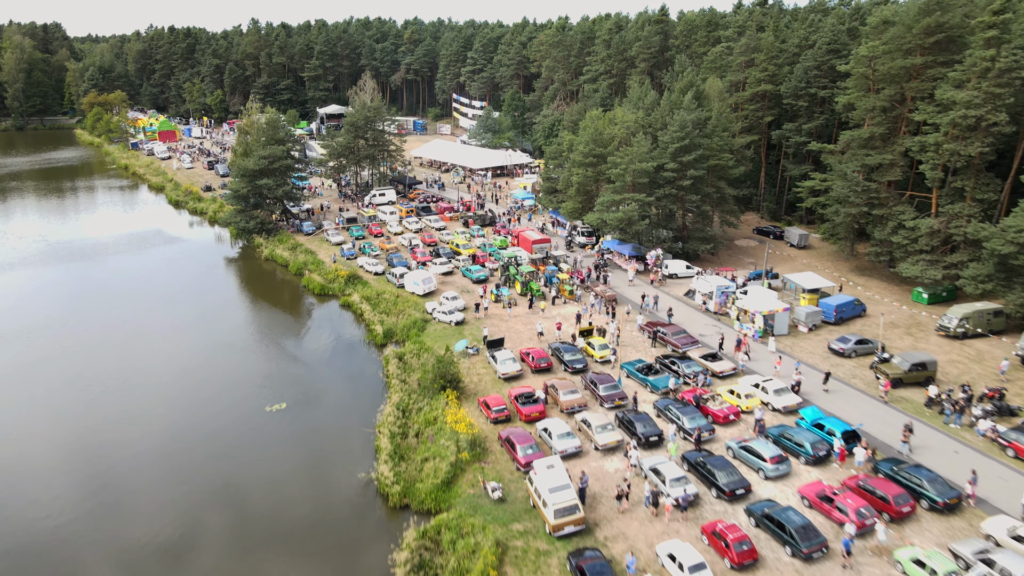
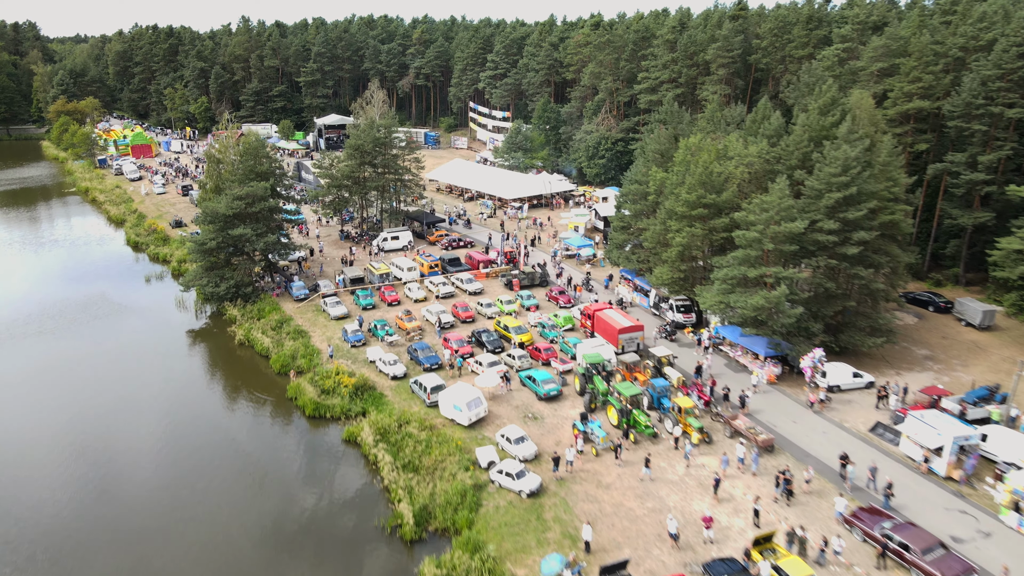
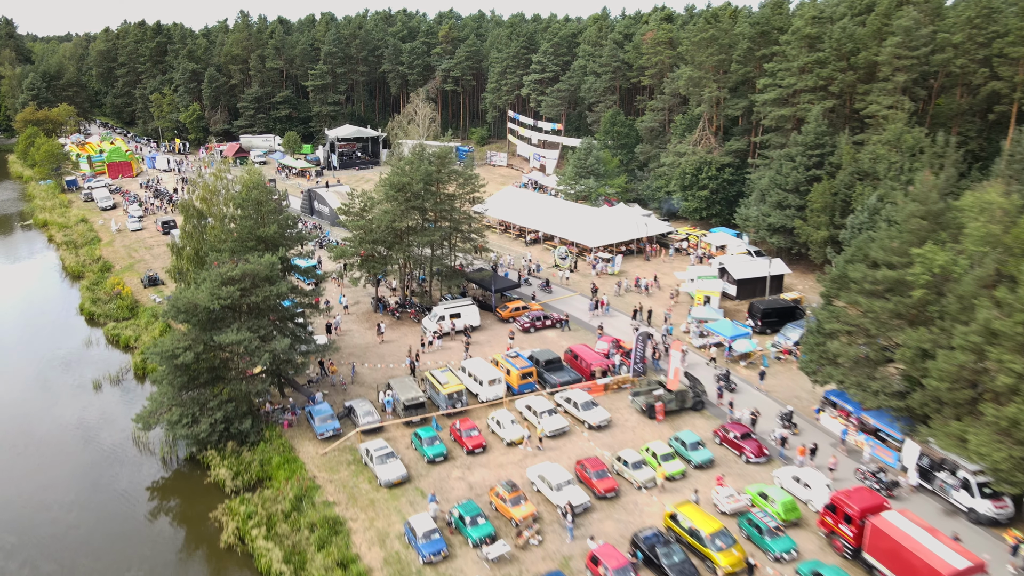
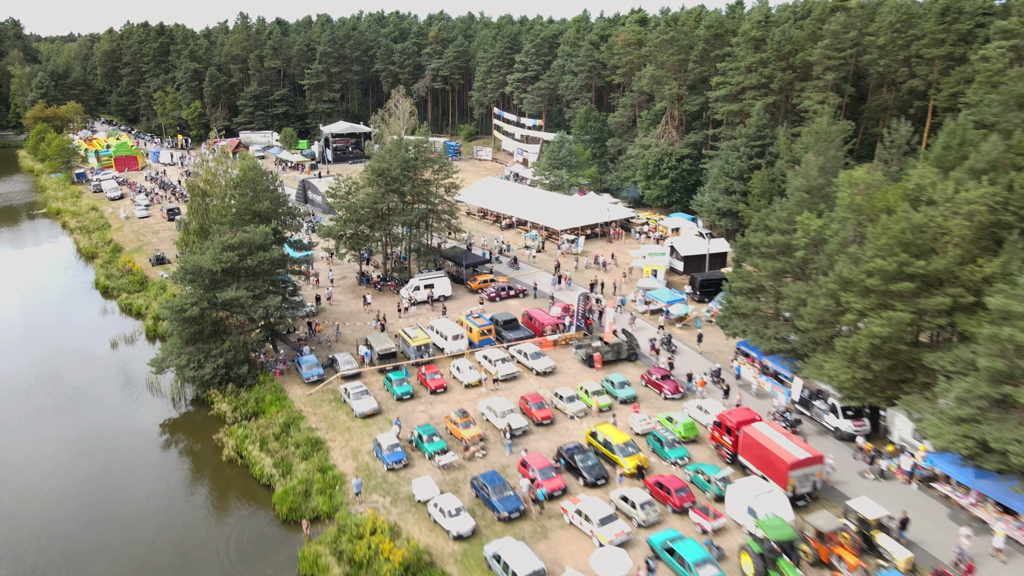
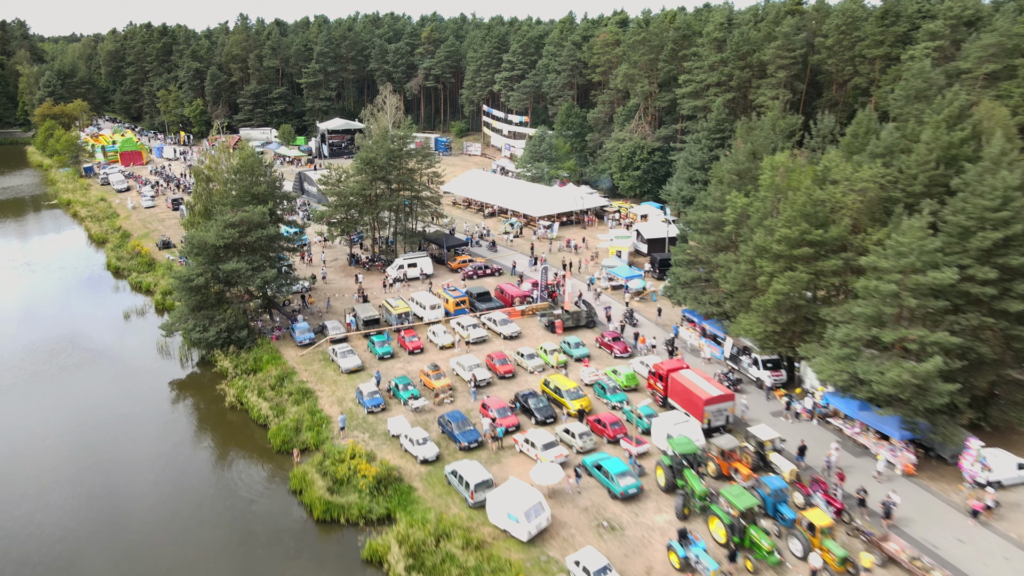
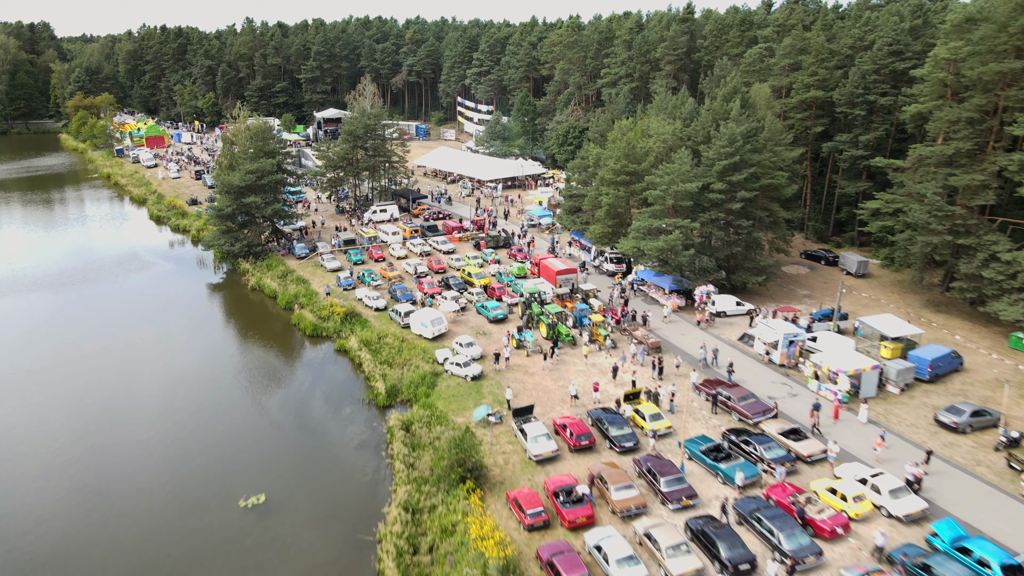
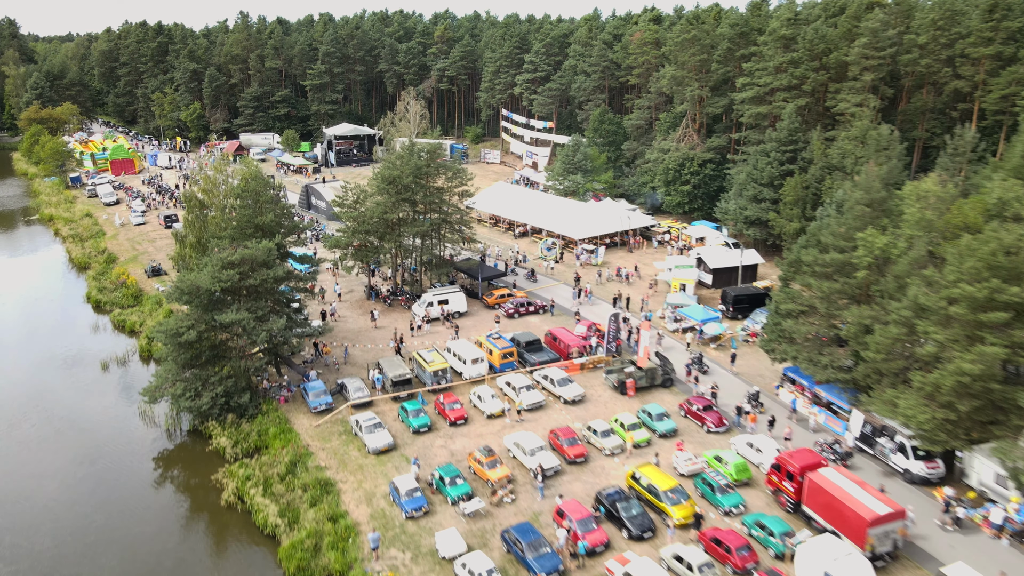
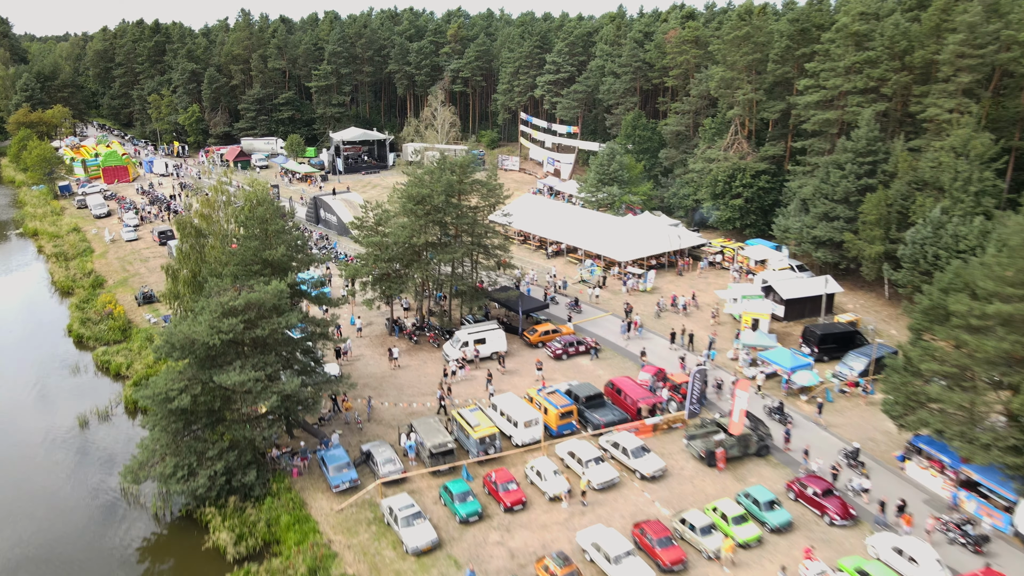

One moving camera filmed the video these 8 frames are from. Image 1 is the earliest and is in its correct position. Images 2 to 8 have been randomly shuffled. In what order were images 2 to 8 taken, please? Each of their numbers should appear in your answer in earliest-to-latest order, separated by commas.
6, 2, 5, 4, 7, 3, 8
